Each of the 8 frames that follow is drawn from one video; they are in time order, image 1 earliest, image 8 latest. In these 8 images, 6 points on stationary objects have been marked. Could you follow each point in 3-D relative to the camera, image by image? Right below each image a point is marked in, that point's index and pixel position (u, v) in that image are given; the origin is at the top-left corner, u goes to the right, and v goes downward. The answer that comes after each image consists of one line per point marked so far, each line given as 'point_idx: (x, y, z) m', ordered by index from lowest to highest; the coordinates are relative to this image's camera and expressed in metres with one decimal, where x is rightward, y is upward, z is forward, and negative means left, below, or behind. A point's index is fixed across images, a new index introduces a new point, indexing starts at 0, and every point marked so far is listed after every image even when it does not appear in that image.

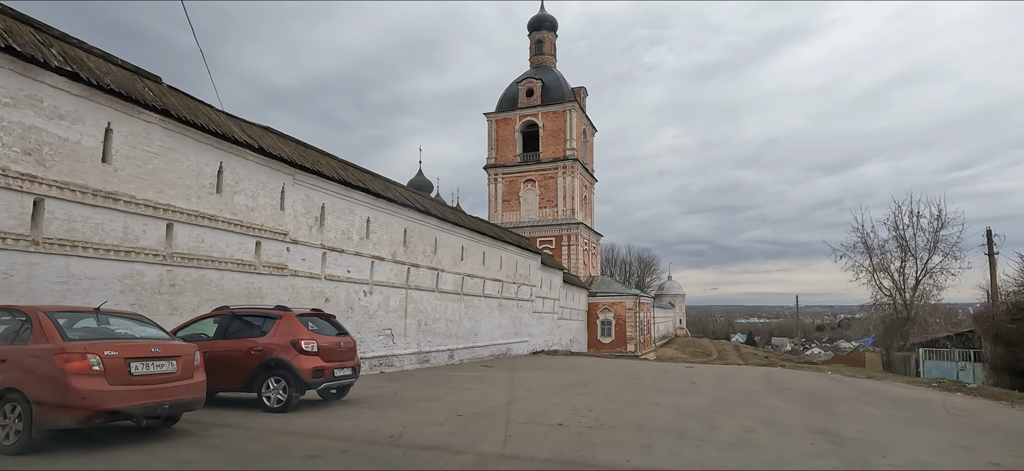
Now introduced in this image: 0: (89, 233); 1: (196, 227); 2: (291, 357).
0: (-6.5, +0.1, +9.3) m
1: (-5.9, +0.2, +11.5) m
2: (-2.7, -1.5, +7.6) m
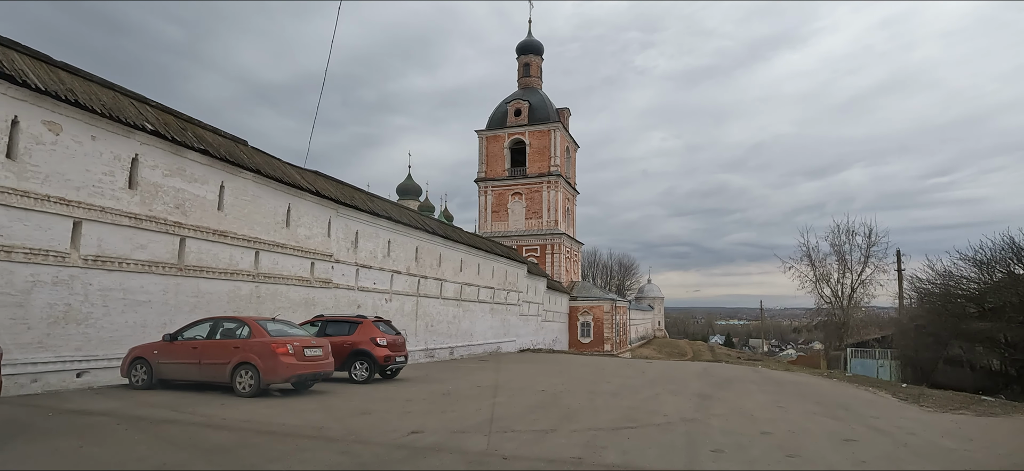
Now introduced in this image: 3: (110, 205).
0: (-6.5, -0.5, +13.3) m
1: (-6.0, -0.4, +15.5) m
2: (-2.7, -2.1, +11.7) m
3: (-7.1, +0.5, +10.9) m
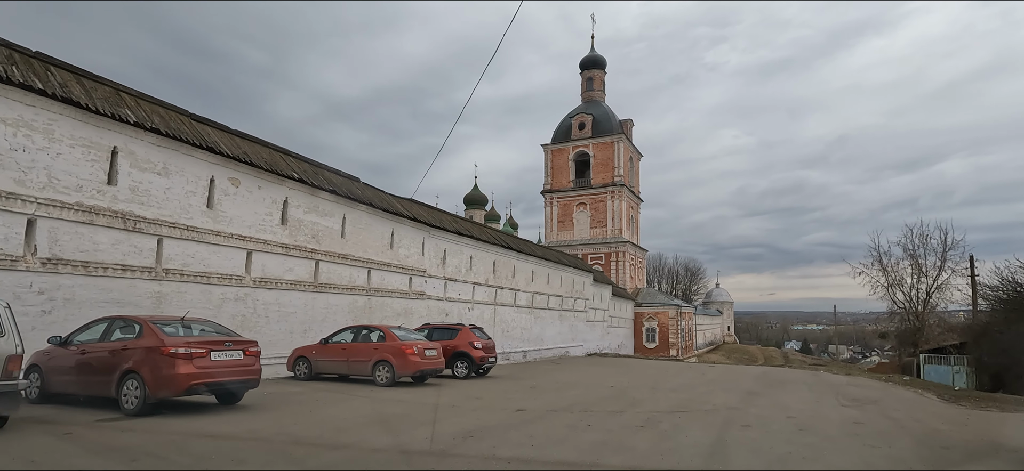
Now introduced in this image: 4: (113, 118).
0: (-4.7, -1.1, +16.4) m
1: (-3.9, -1.0, +18.5) m
2: (-1.0, -2.7, +14.3) m
3: (-5.5, -0.1, +14.0) m
4: (-6.5, +1.9, +10.1) m
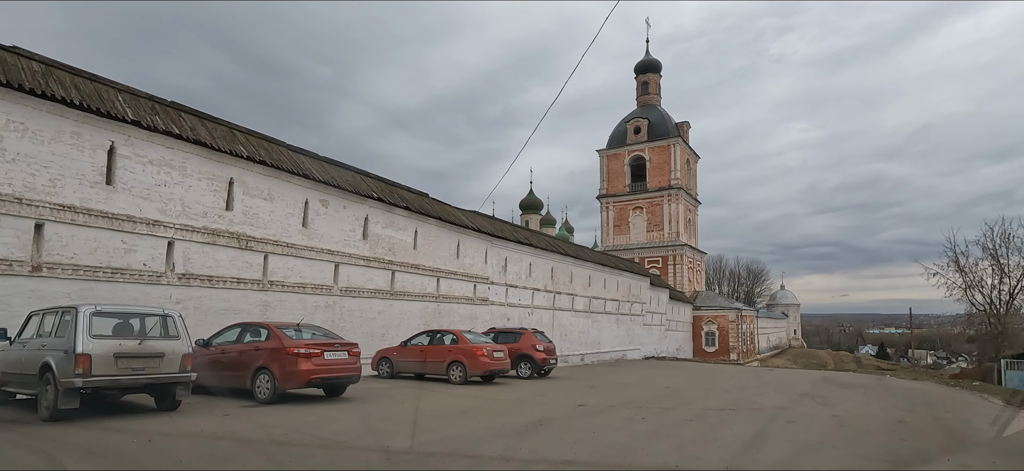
0: (-3.0, -1.5, +17.9) m
1: (-2.0, -1.4, +20.0) m
2: (+0.5, -3.0, +15.5) m
3: (-4.0, -0.4, +15.6) m
4: (-5.4, +1.6, +11.9) m
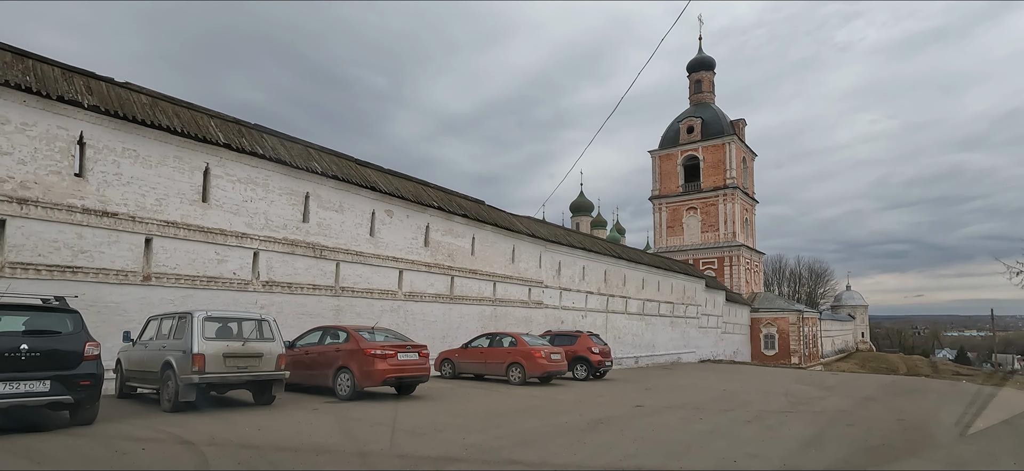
0: (-1.3, -1.7, +18.7) m
1: (-0.2, -1.6, +20.6) m
2: (+2.0, -3.1, +16.0) m
3: (-2.6, -0.6, +16.5) m
4: (-4.3, +1.4, +12.8) m
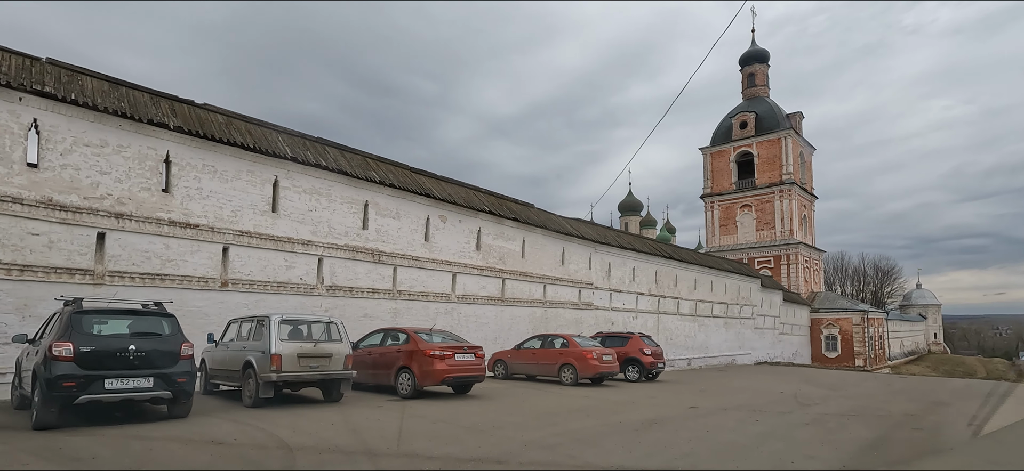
0: (+0.2, -1.8, +19.1) m
1: (+1.5, -1.7, +20.9) m
2: (+3.3, -3.2, +16.1) m
3: (-1.2, -0.7, +17.0) m
4: (-3.2, +1.2, +13.5) m
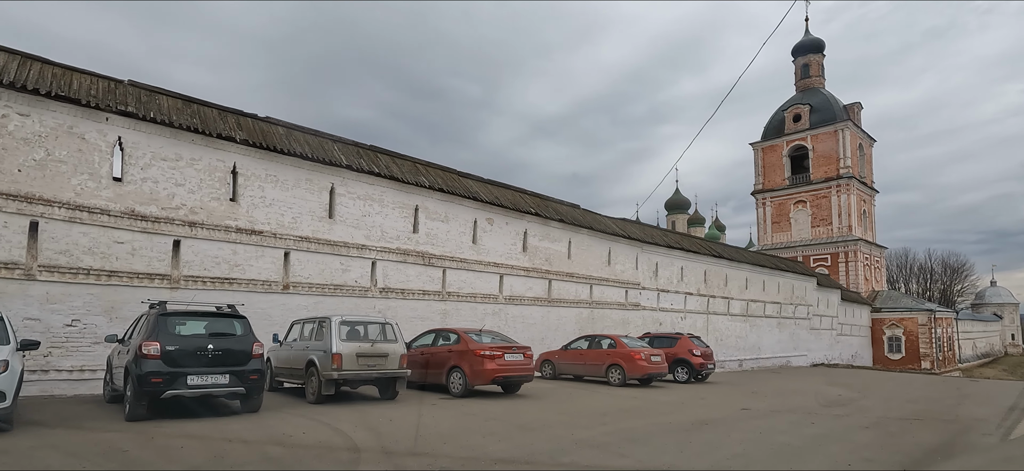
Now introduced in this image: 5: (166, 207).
0: (+1.7, -1.8, +19.2) m
1: (+3.1, -1.7, +21.0) m
2: (+4.6, -3.2, +16.1) m
3: (+0.1, -0.8, +17.3) m
4: (-2.2, +1.1, +13.9) m
5: (-5.4, +0.4, +9.6) m
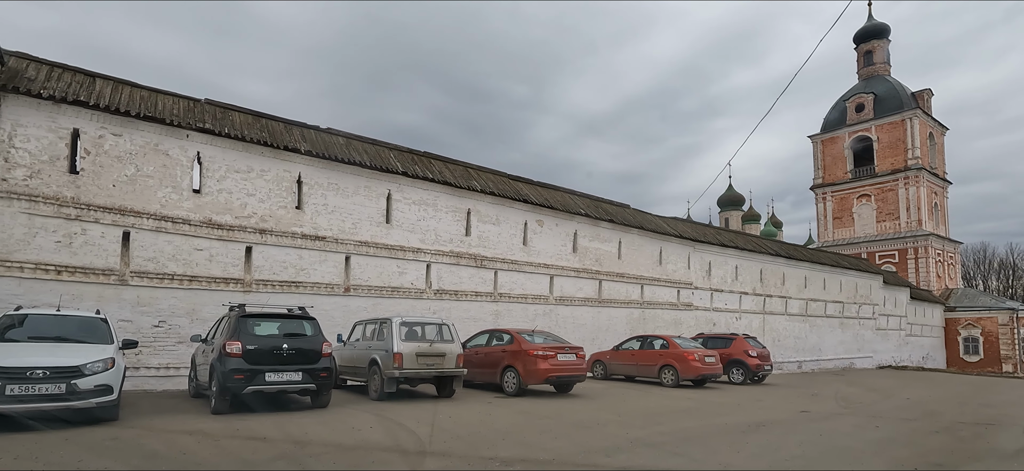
0: (+3.3, -1.9, +19.3) m
1: (+4.8, -1.7, +21.0) m
2: (+5.9, -3.2, +15.9) m
3: (+1.6, -0.8, +17.4) m
4: (-1.0, +1.1, +14.3) m
5: (-4.6, +0.3, +10.3) m
